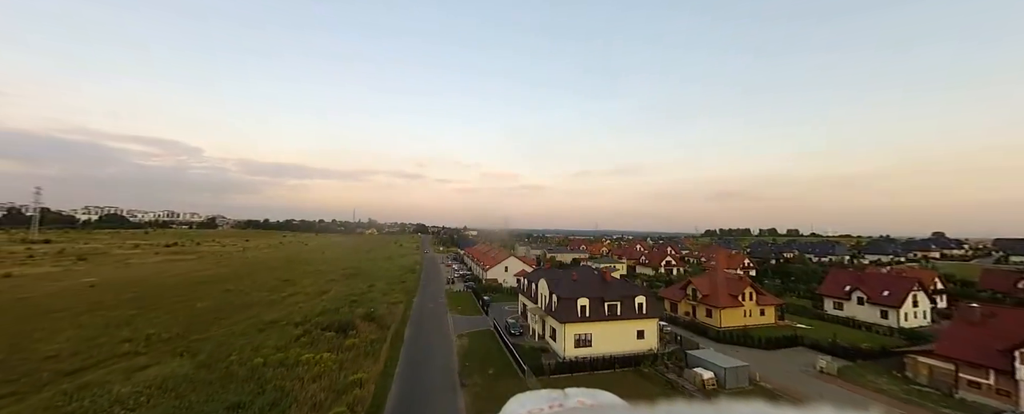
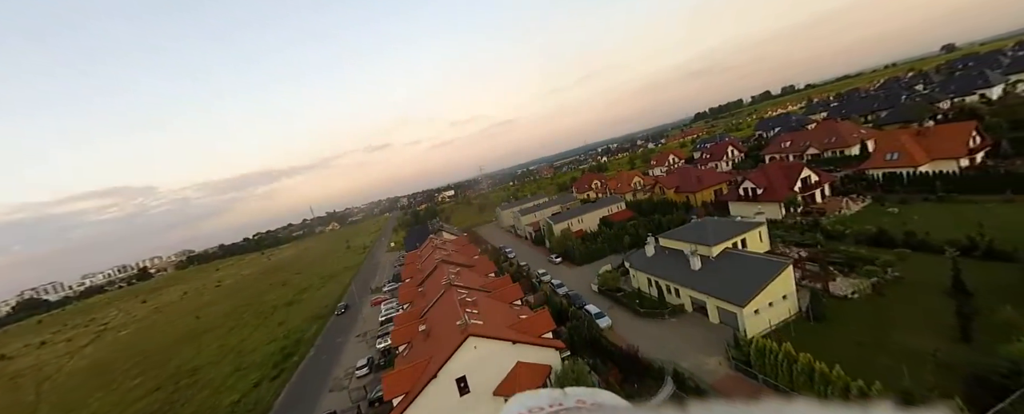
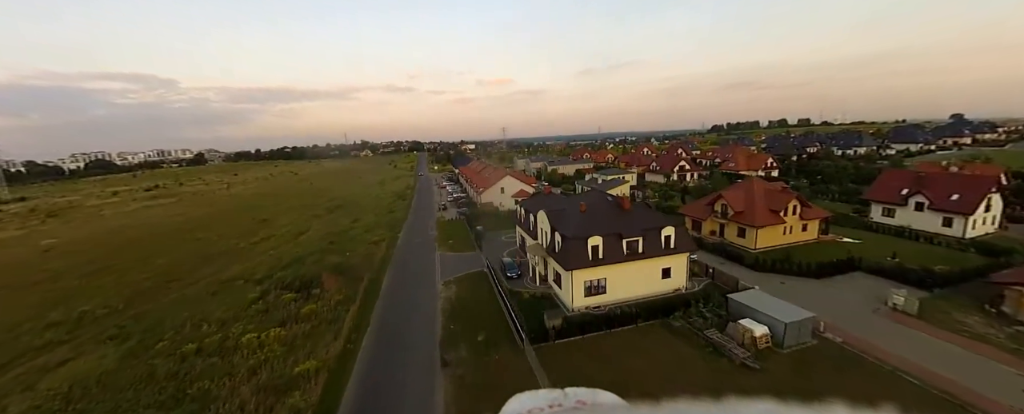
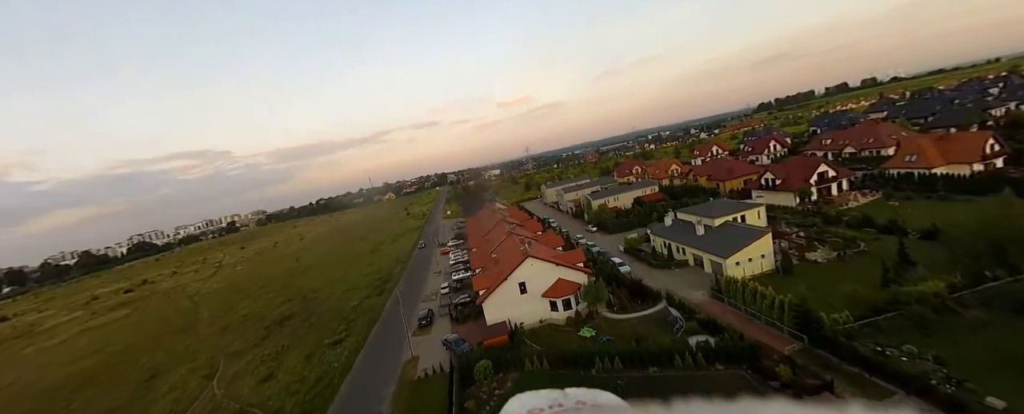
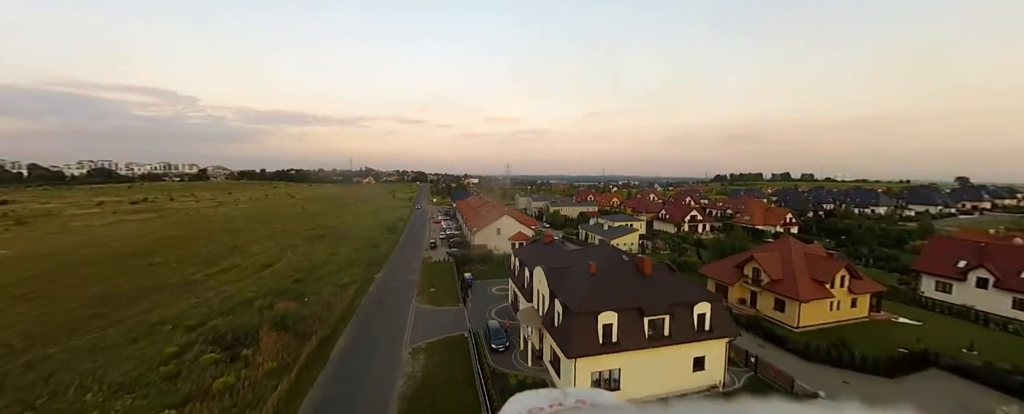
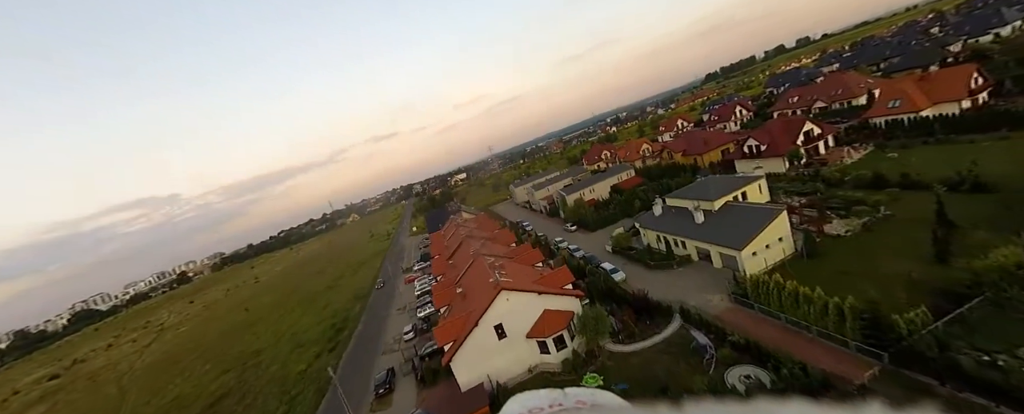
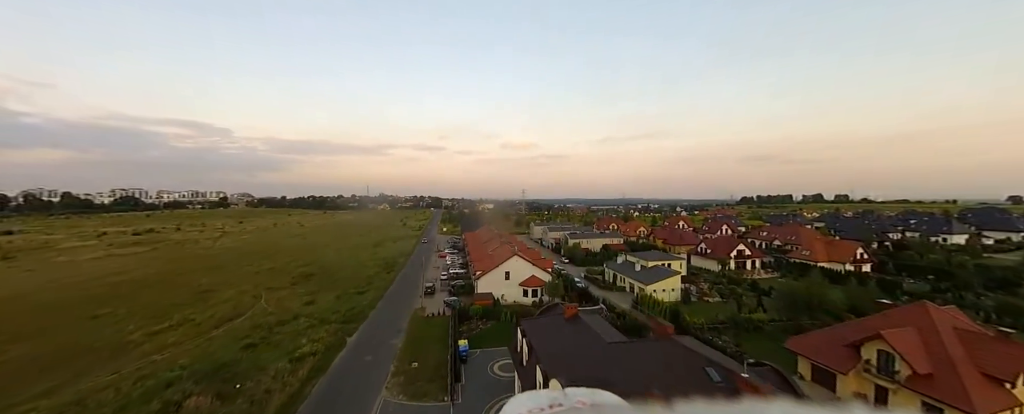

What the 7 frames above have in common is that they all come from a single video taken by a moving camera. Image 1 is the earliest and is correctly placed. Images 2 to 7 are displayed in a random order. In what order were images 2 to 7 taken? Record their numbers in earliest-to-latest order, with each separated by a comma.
3, 5, 7, 4, 6, 2
